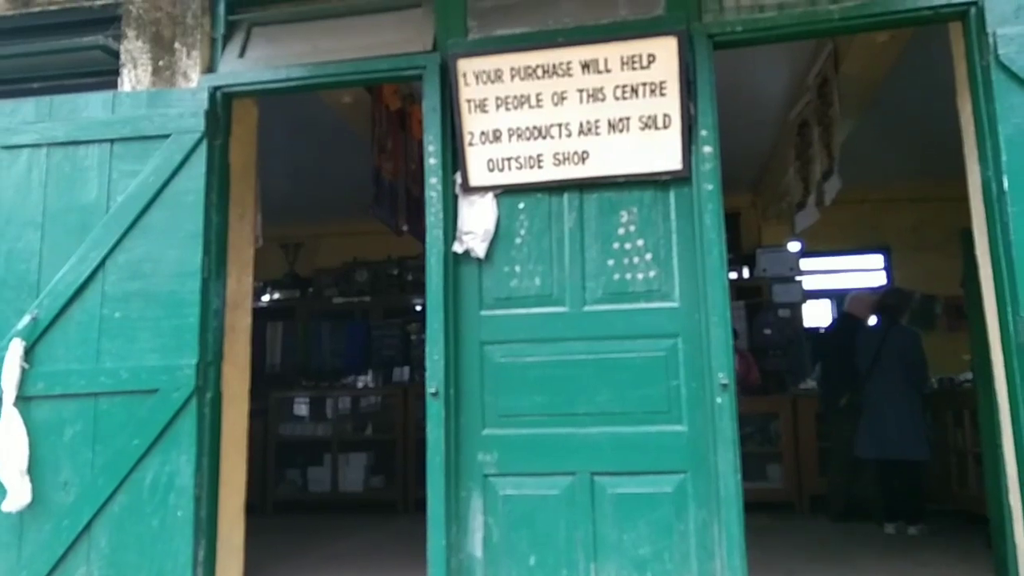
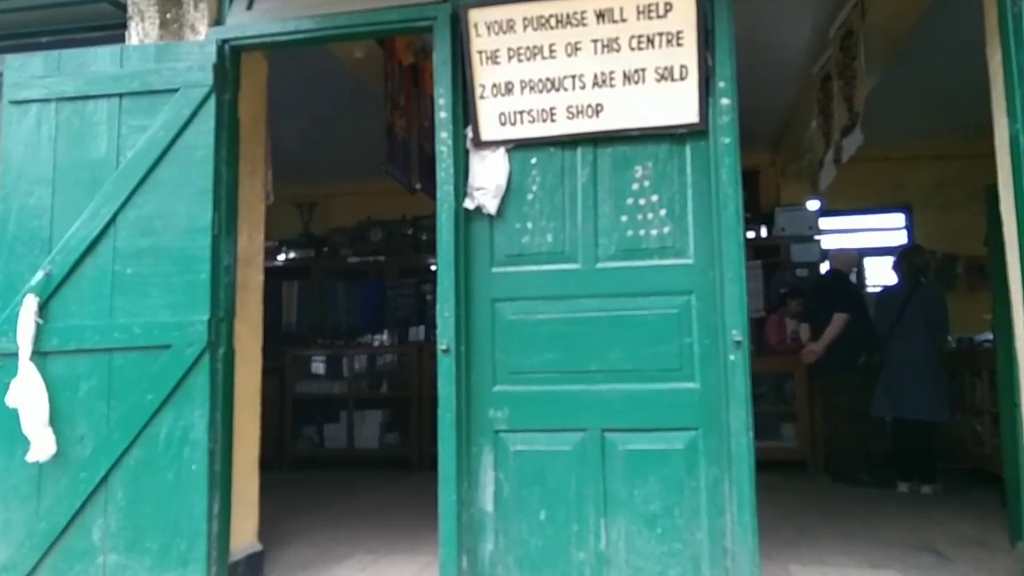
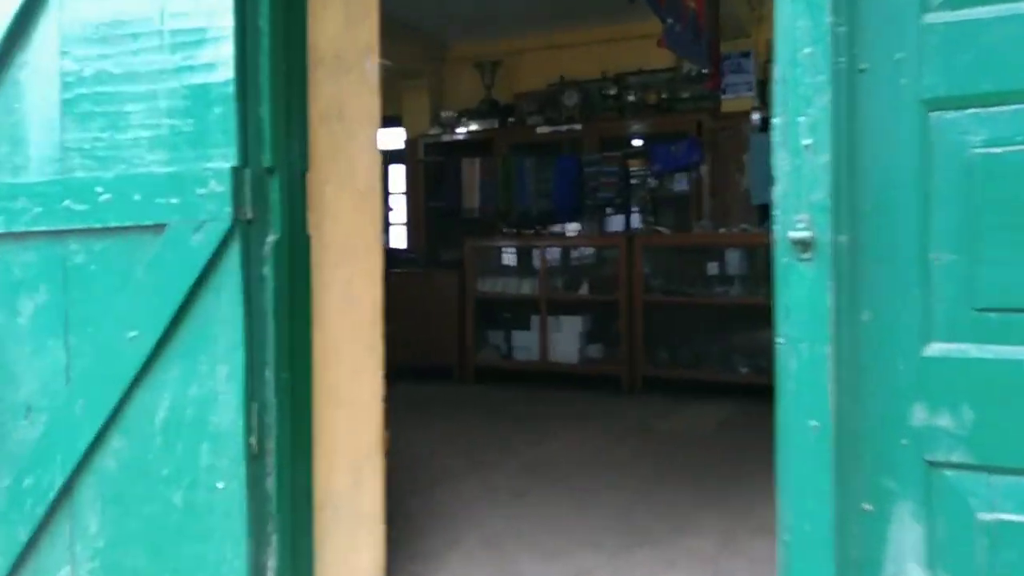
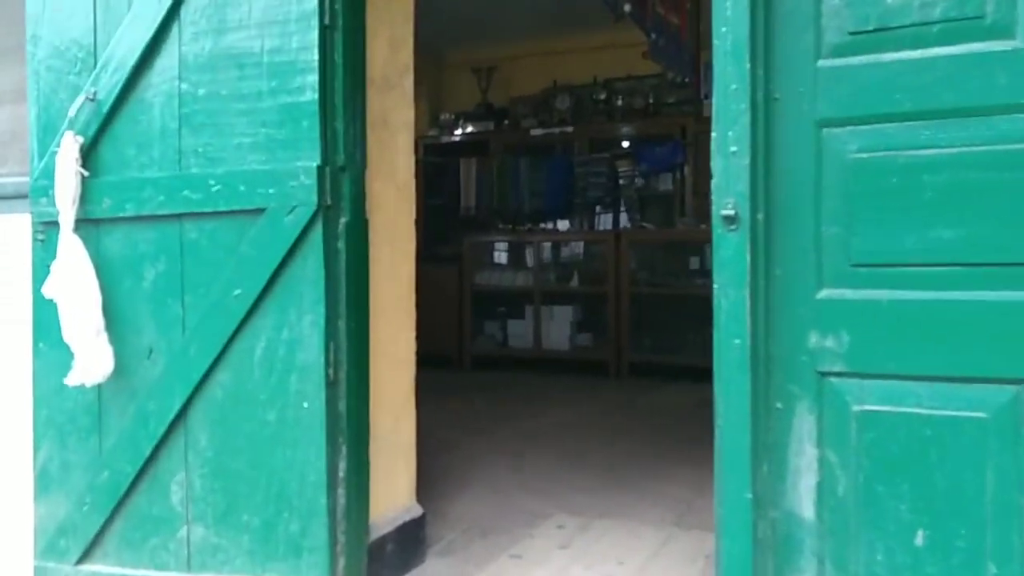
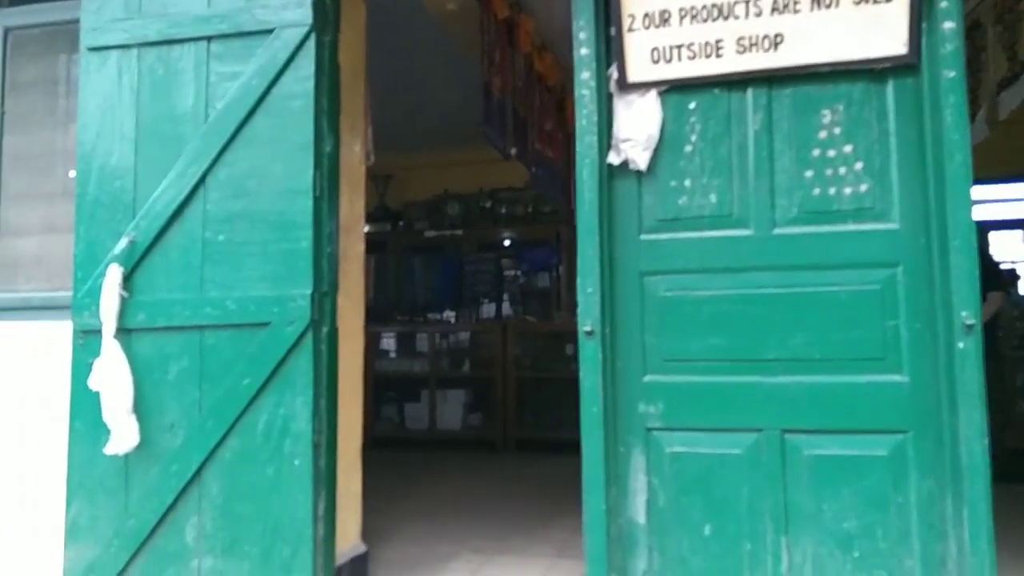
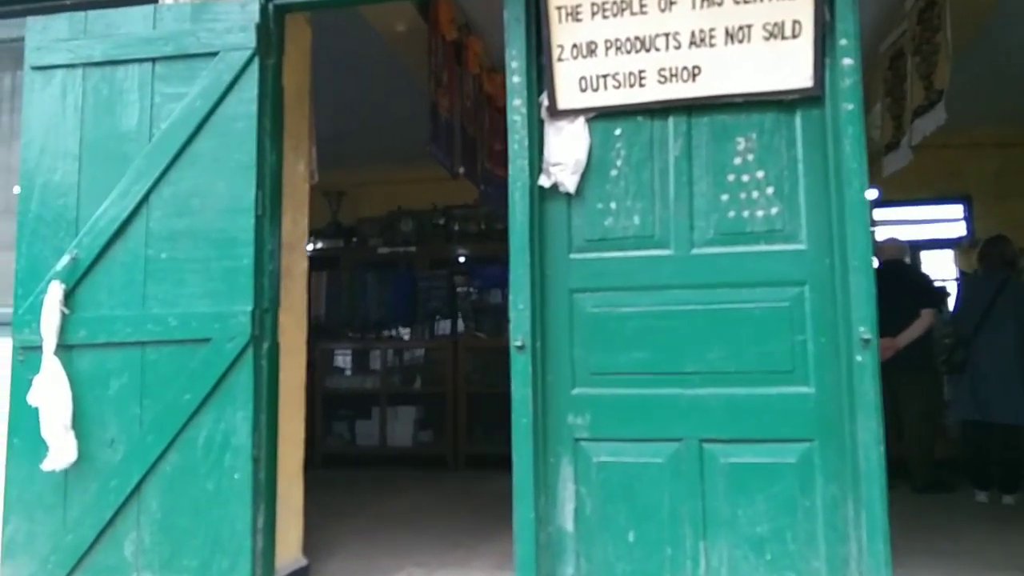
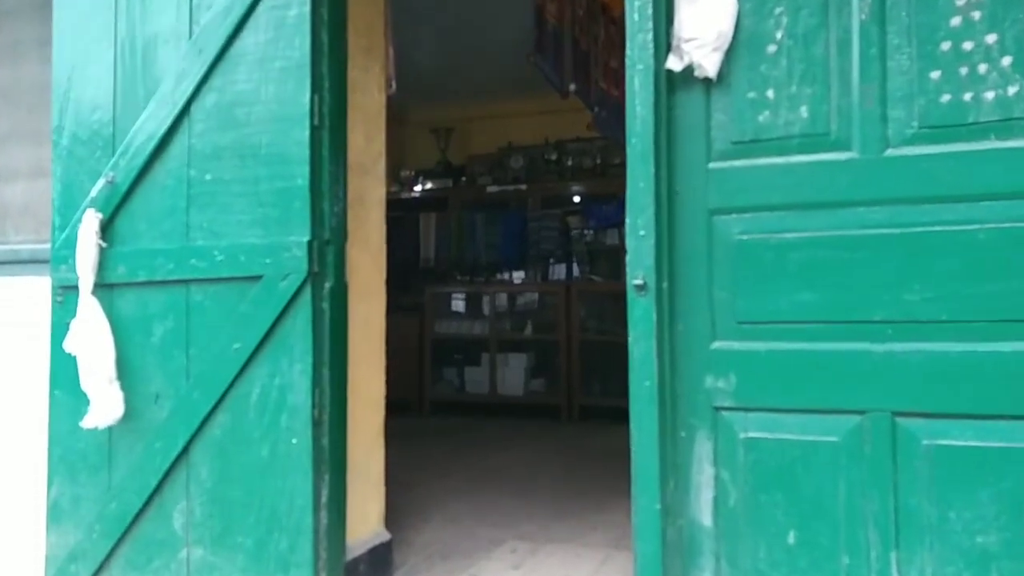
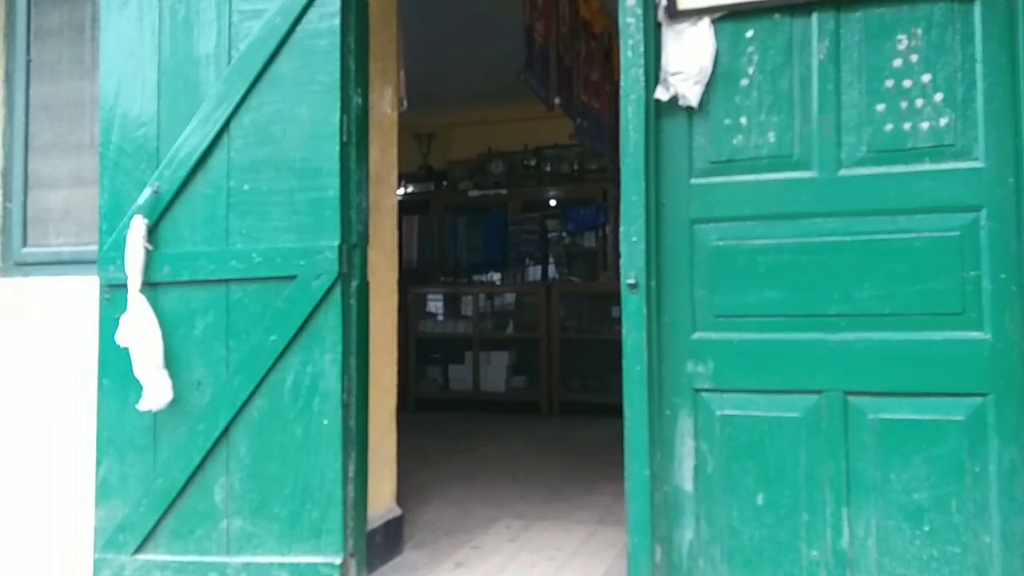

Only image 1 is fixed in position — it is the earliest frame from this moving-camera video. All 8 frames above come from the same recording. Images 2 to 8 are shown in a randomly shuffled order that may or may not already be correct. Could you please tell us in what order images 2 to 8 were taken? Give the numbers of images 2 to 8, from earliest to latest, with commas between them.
2, 6, 5, 8, 7, 4, 3
